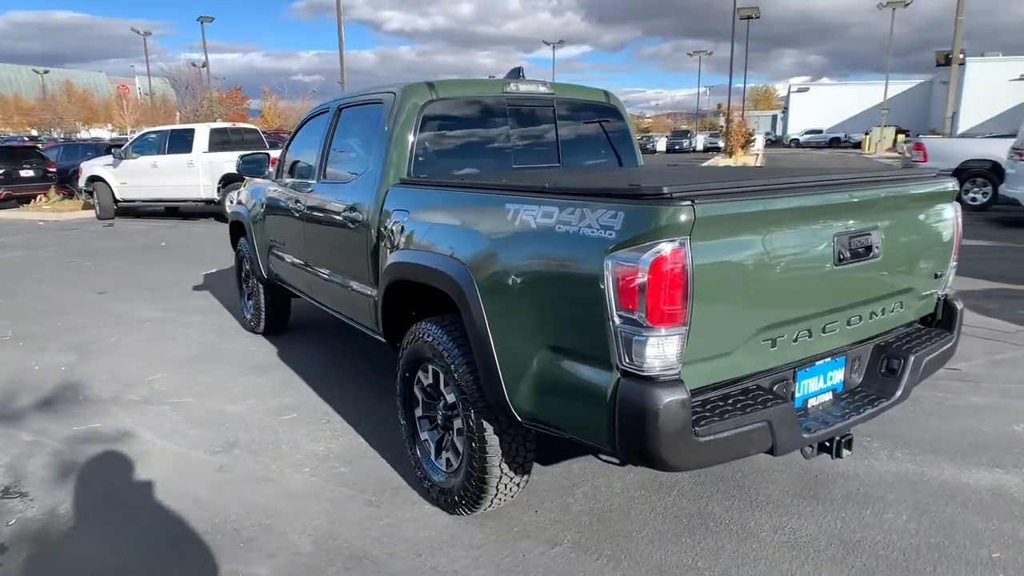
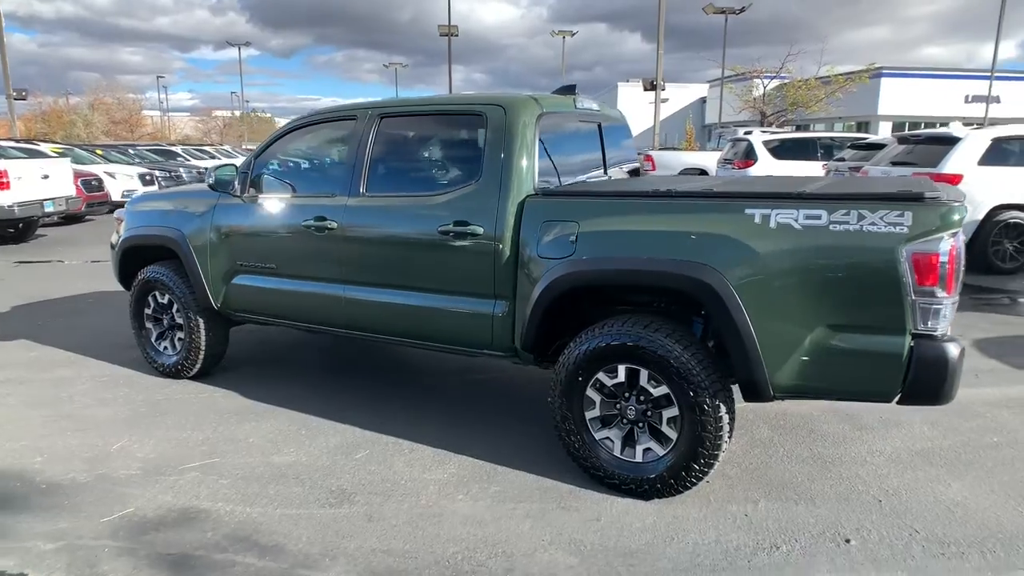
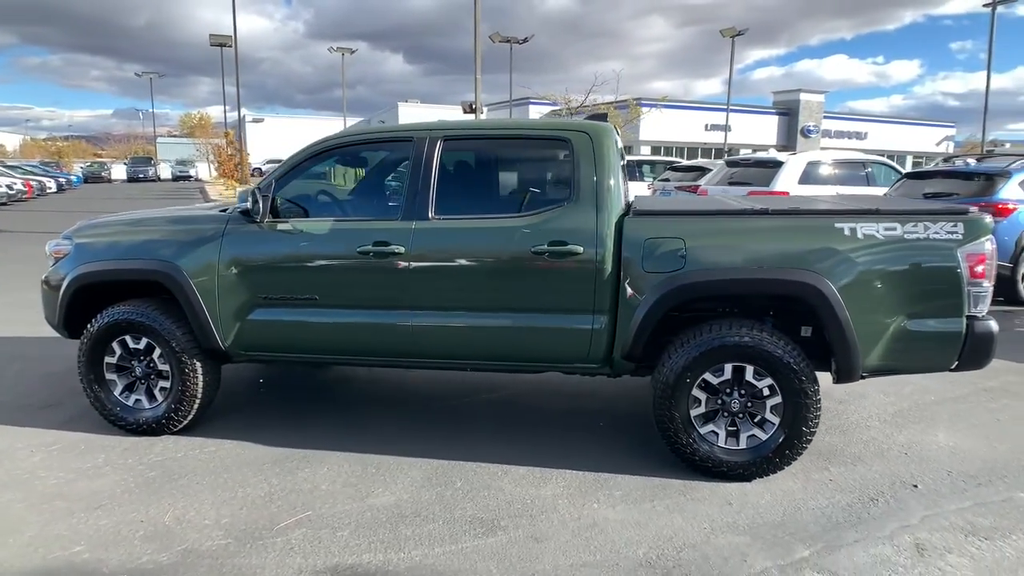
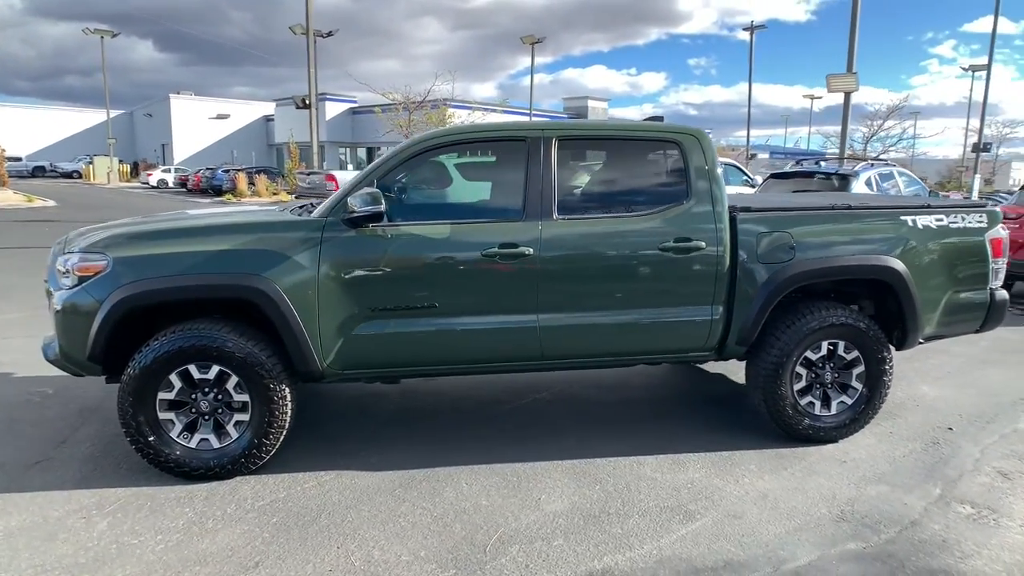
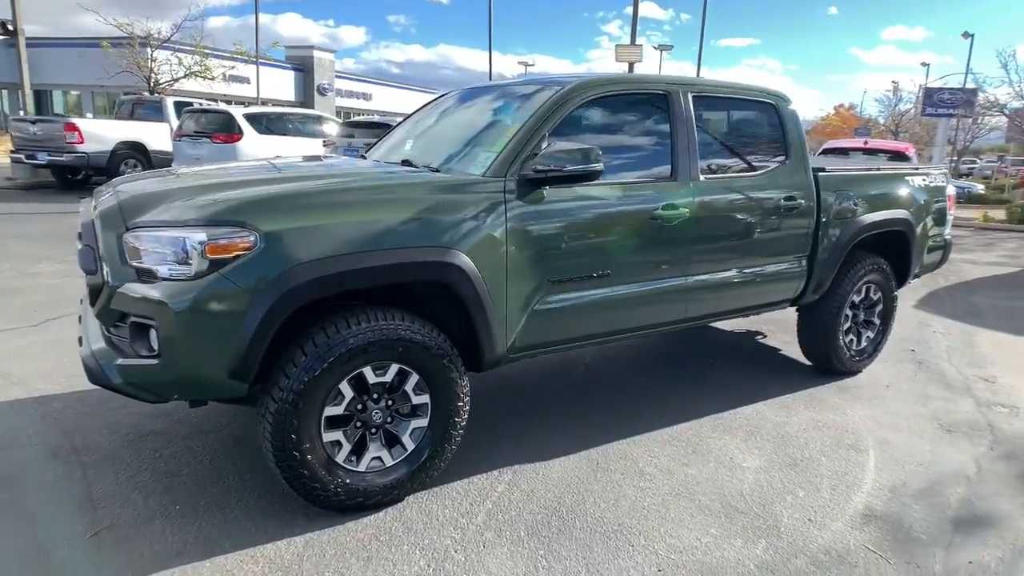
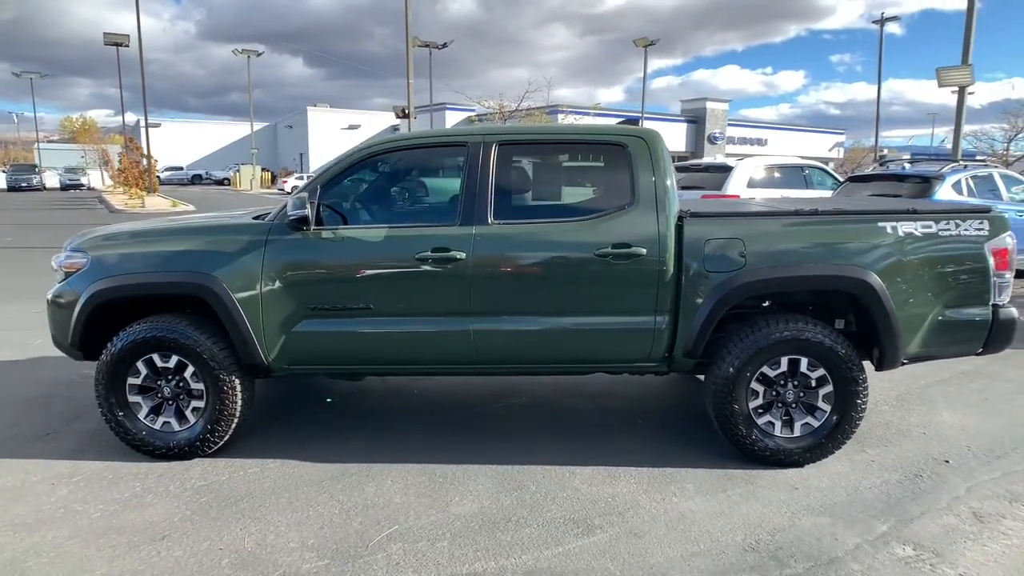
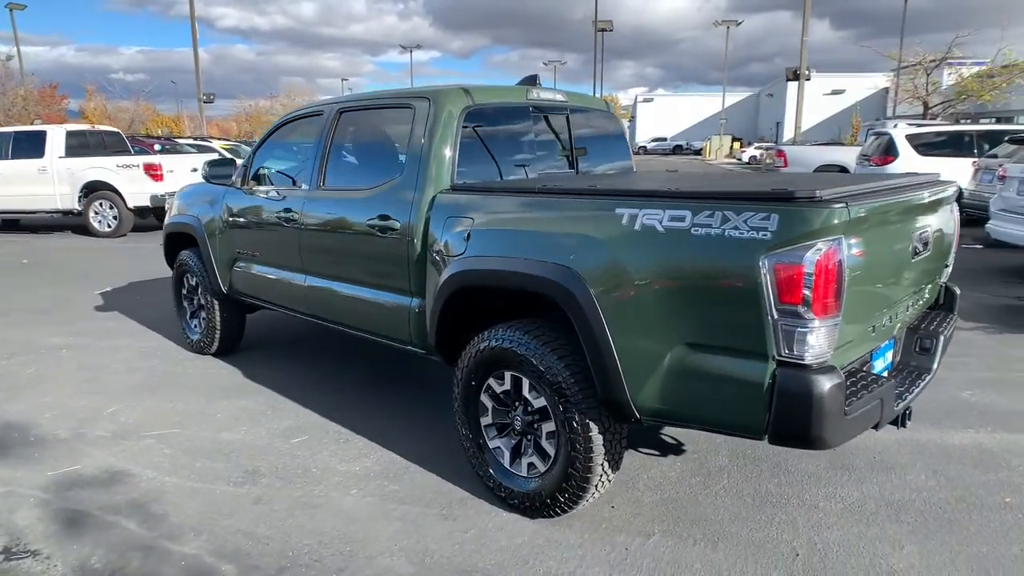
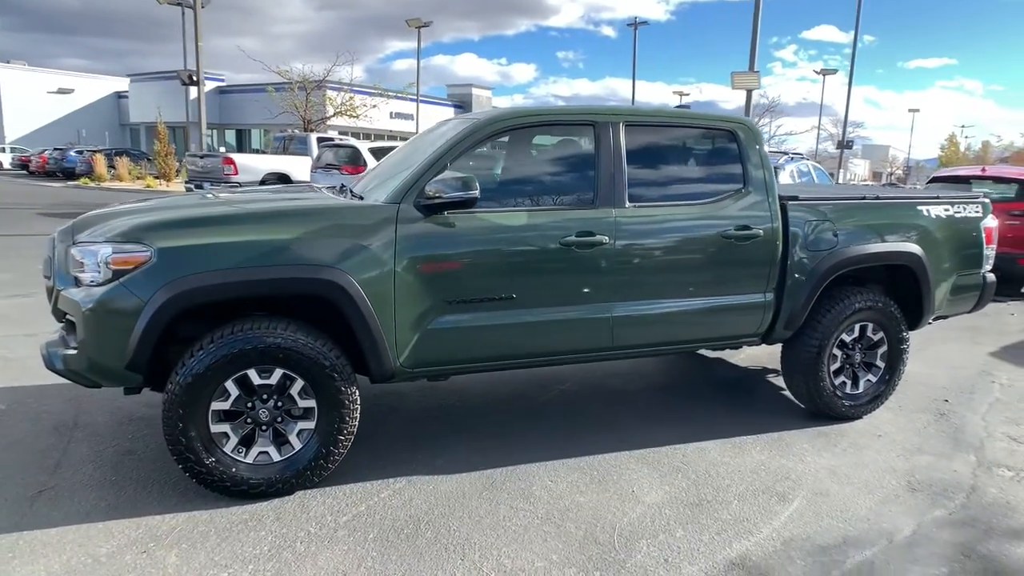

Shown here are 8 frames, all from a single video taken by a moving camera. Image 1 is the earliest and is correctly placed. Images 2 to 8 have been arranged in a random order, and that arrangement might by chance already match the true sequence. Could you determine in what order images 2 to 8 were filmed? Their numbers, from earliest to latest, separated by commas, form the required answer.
7, 2, 3, 6, 4, 8, 5
